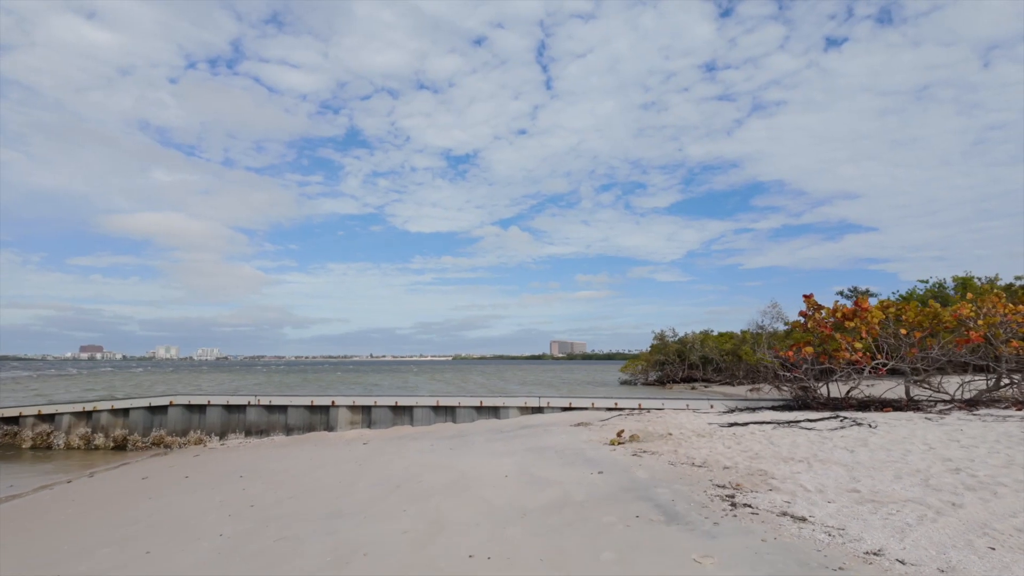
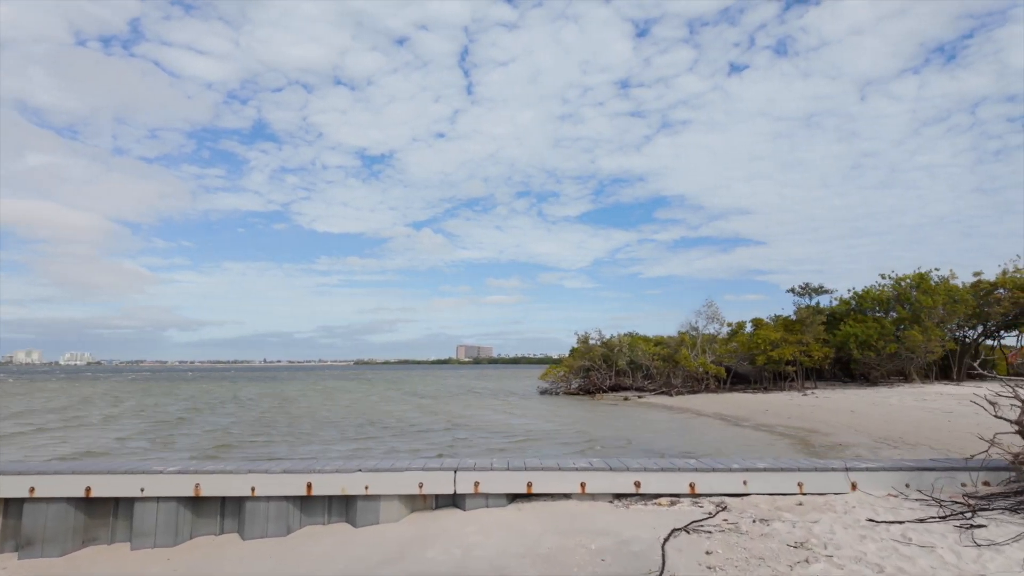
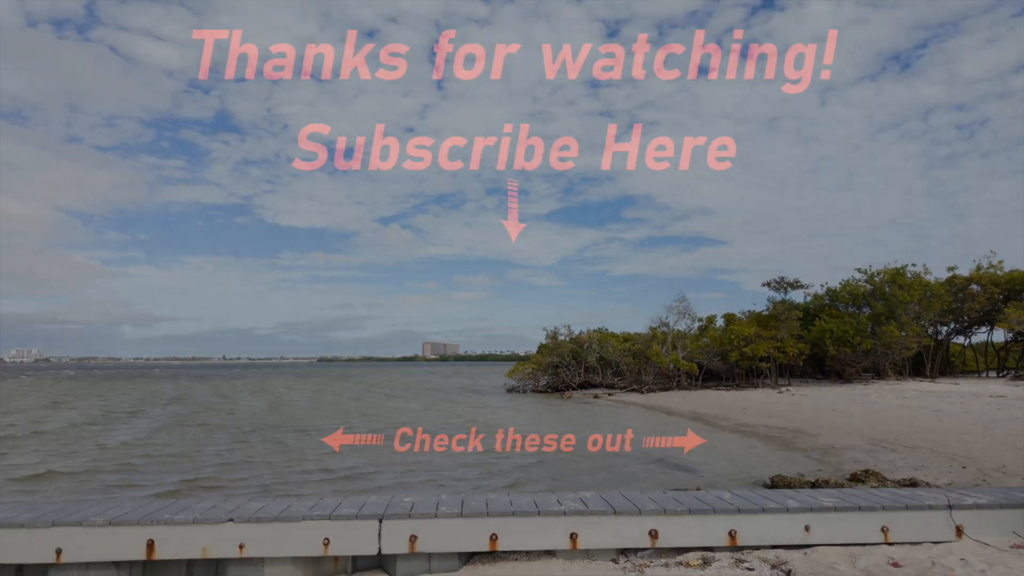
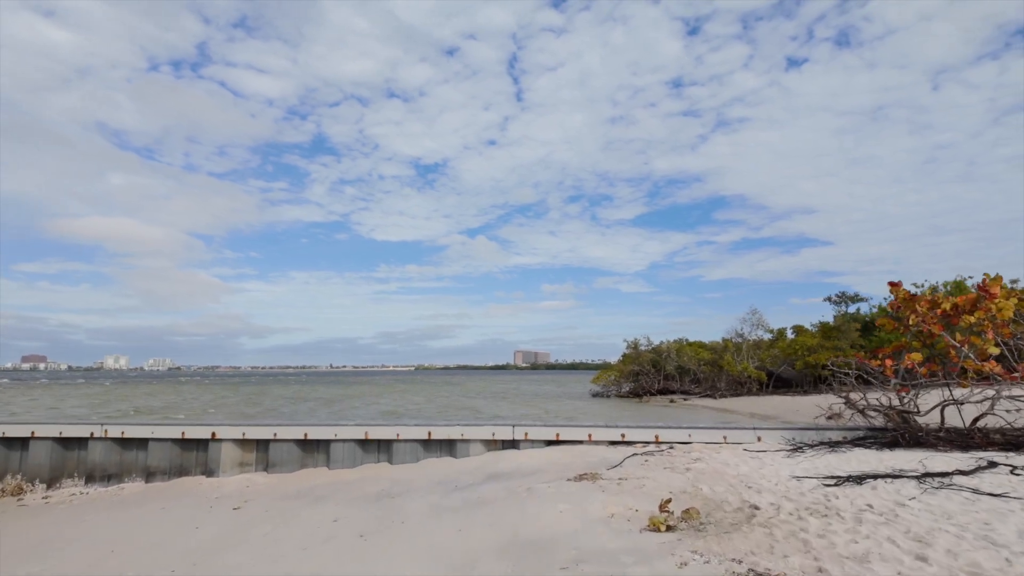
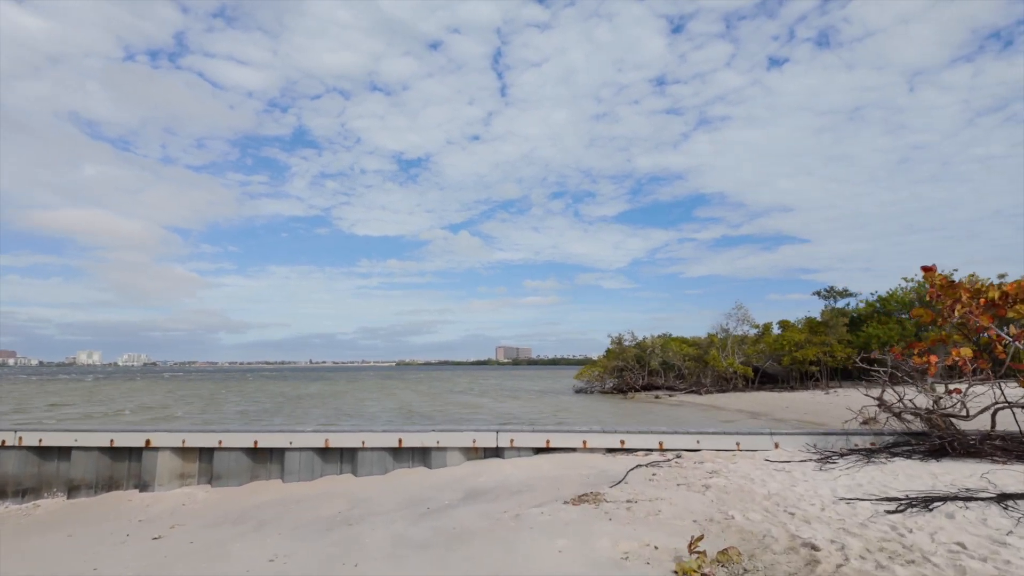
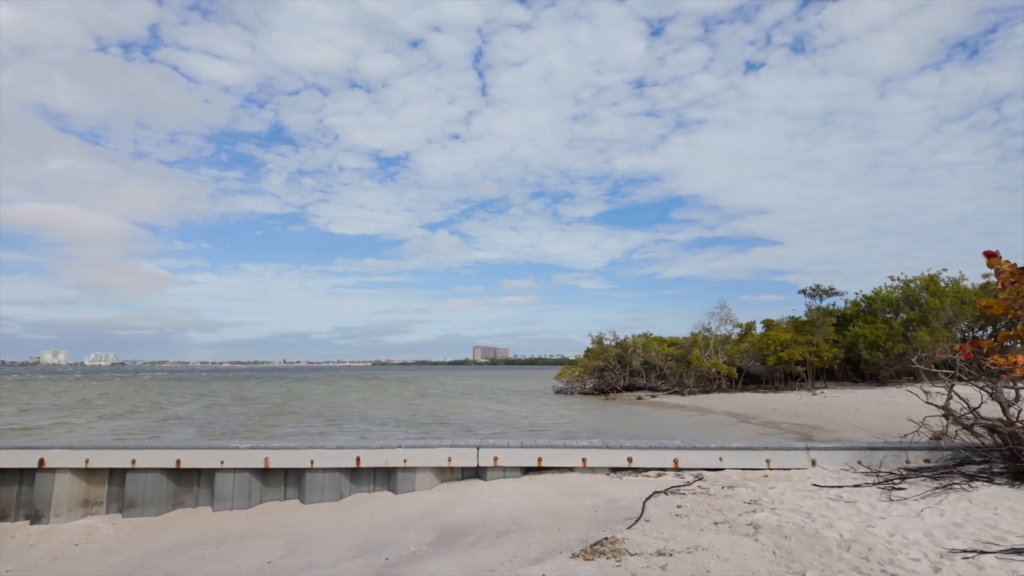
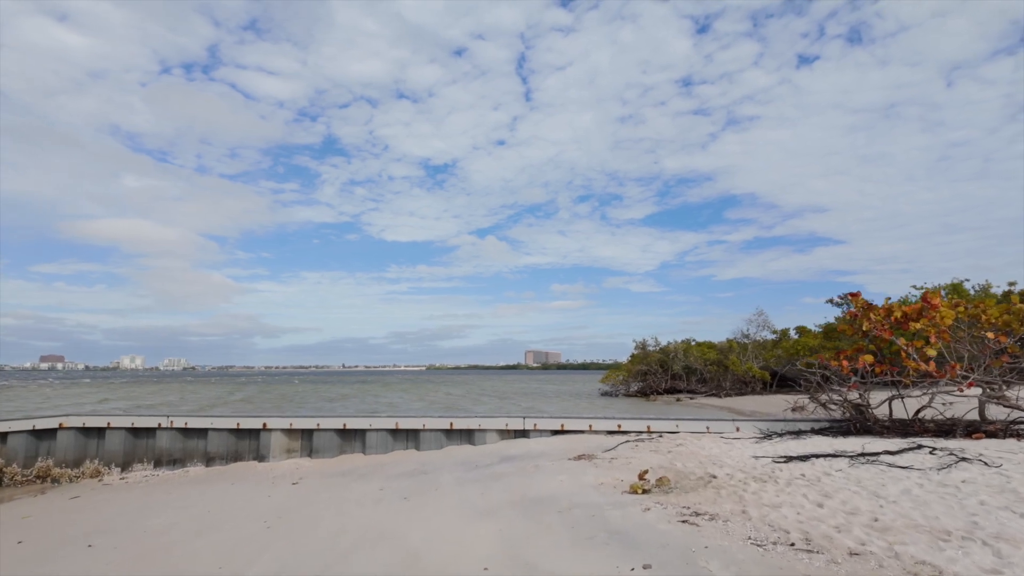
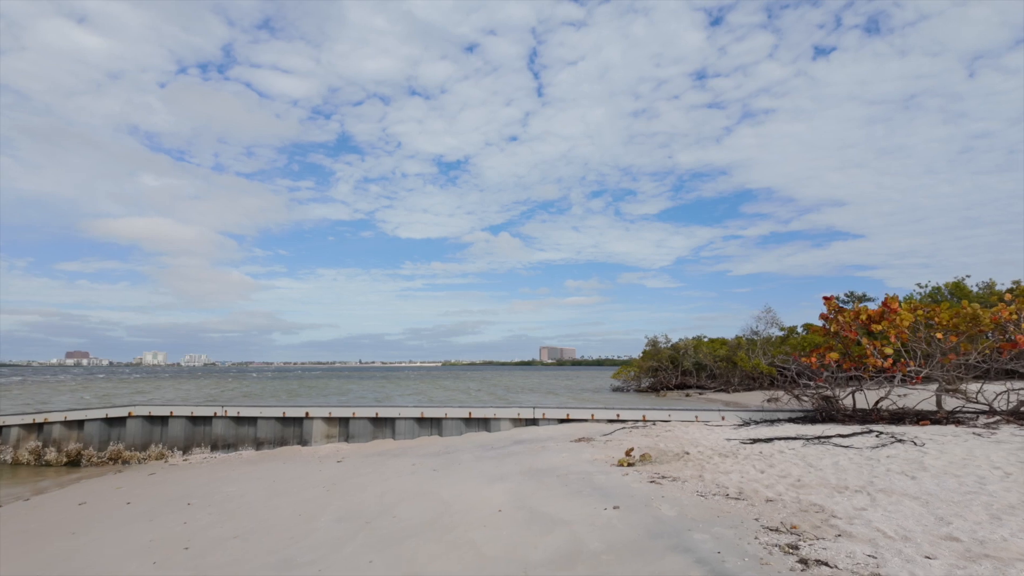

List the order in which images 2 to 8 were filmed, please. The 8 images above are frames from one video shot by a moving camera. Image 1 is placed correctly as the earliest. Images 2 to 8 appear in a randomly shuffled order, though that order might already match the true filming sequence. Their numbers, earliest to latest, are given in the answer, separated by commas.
8, 7, 4, 5, 6, 2, 3
